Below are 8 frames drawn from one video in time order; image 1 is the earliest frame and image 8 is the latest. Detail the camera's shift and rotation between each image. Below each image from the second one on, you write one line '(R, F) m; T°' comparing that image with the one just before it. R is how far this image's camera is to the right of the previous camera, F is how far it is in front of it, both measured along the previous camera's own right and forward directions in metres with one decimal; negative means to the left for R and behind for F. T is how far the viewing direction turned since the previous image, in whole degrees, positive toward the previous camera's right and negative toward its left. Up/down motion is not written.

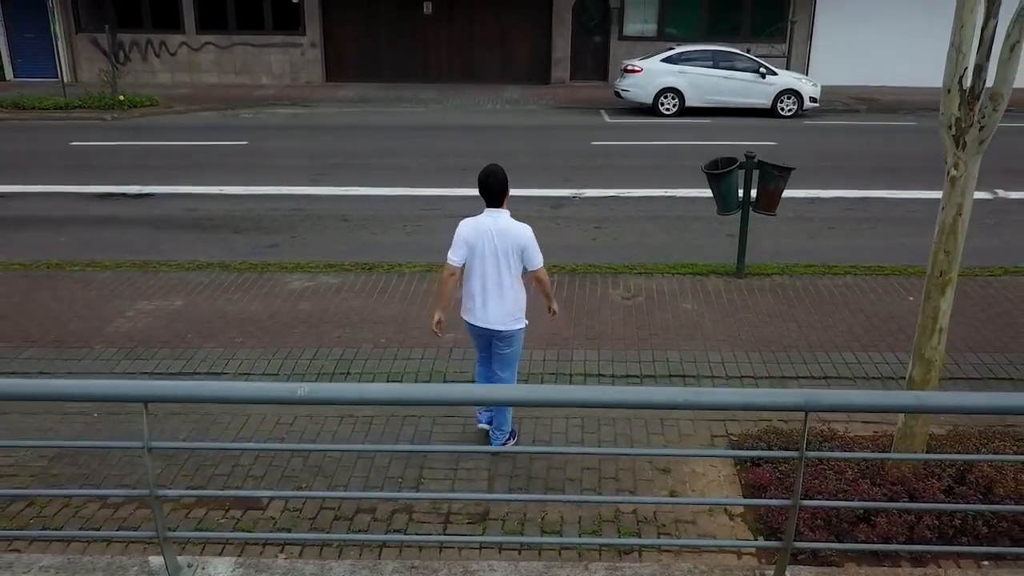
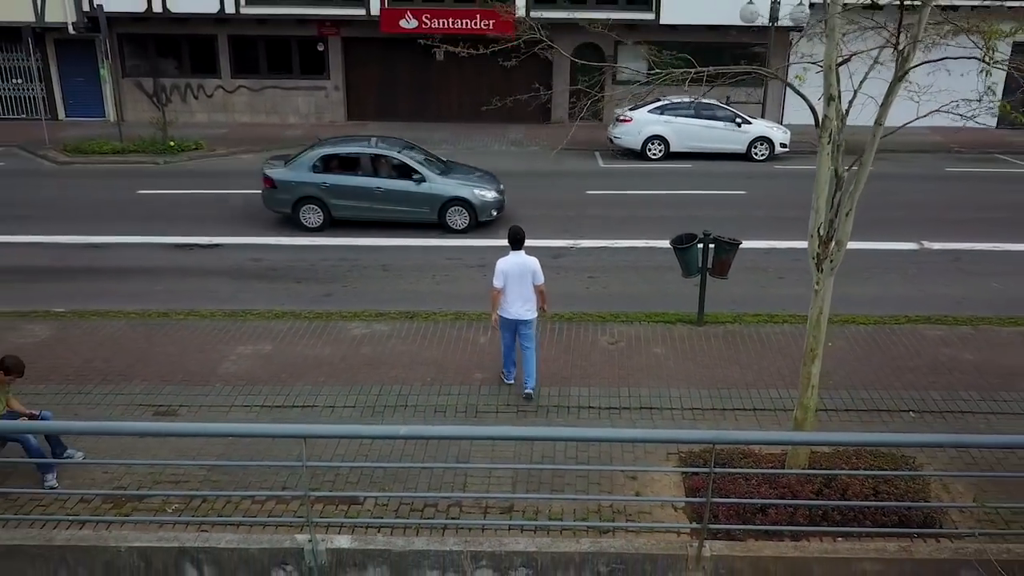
(-0.1, -1.9) m; 0°
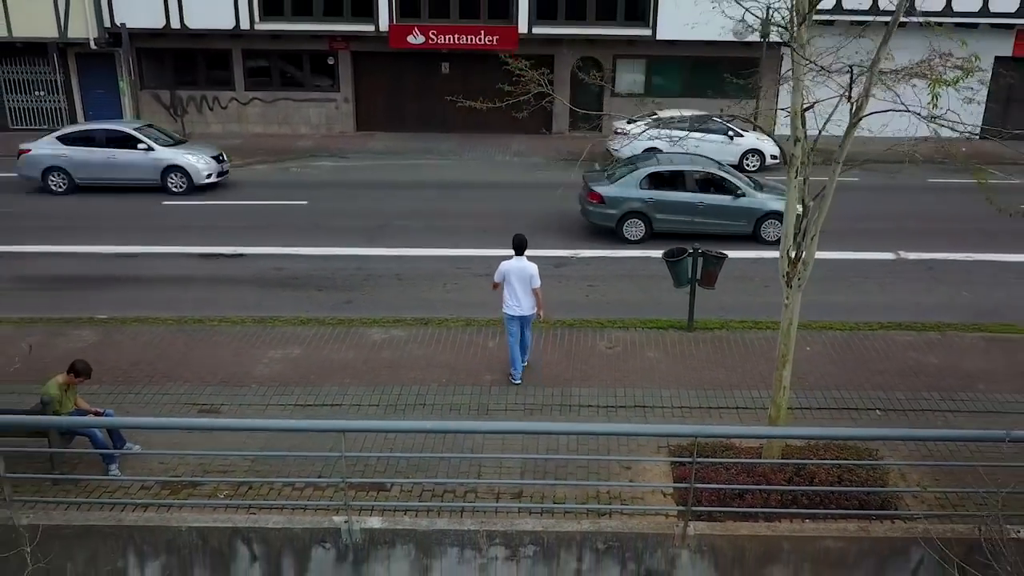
(-0.1, -0.8) m; 0°
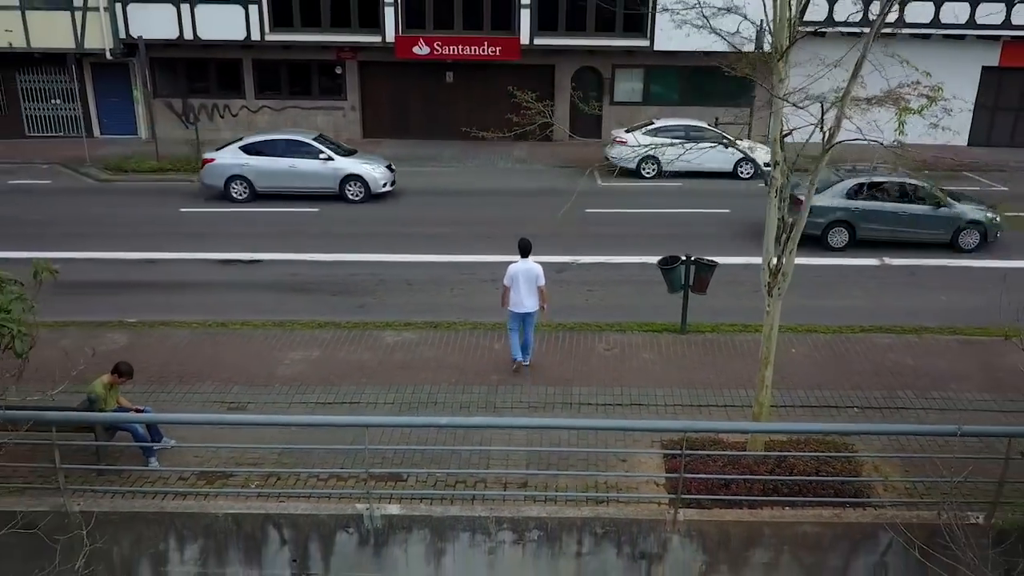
(-0.1, -0.6) m; 0°
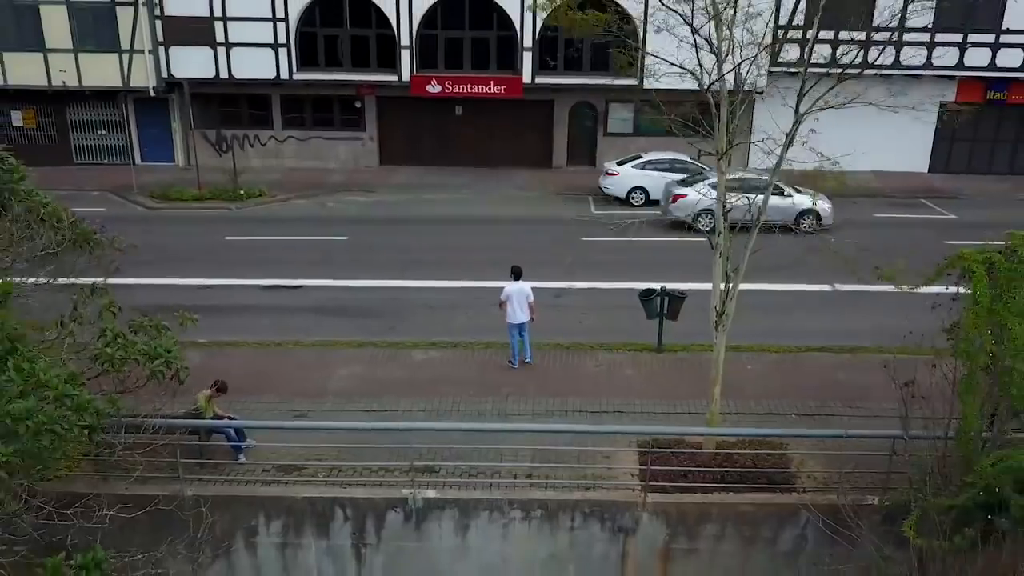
(-0.1, -2.1) m; 0°
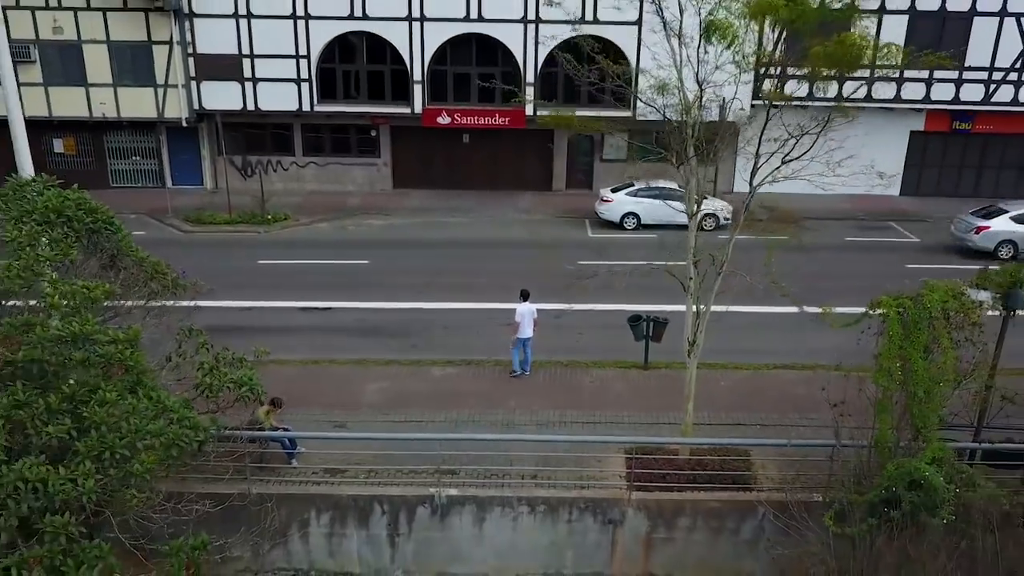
(-0.1, -1.9) m; 0°
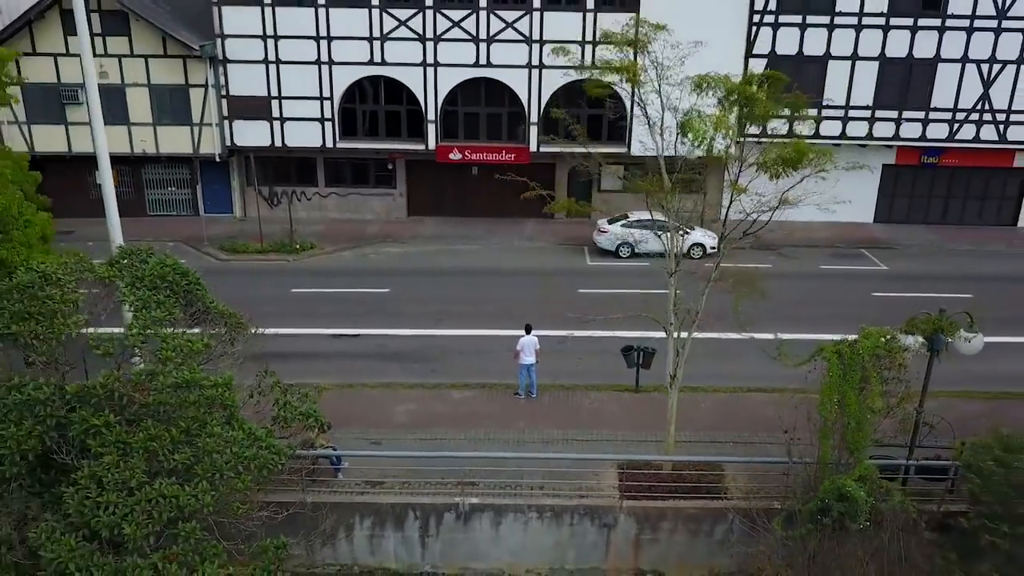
(-0.2, -2.2) m; 0°
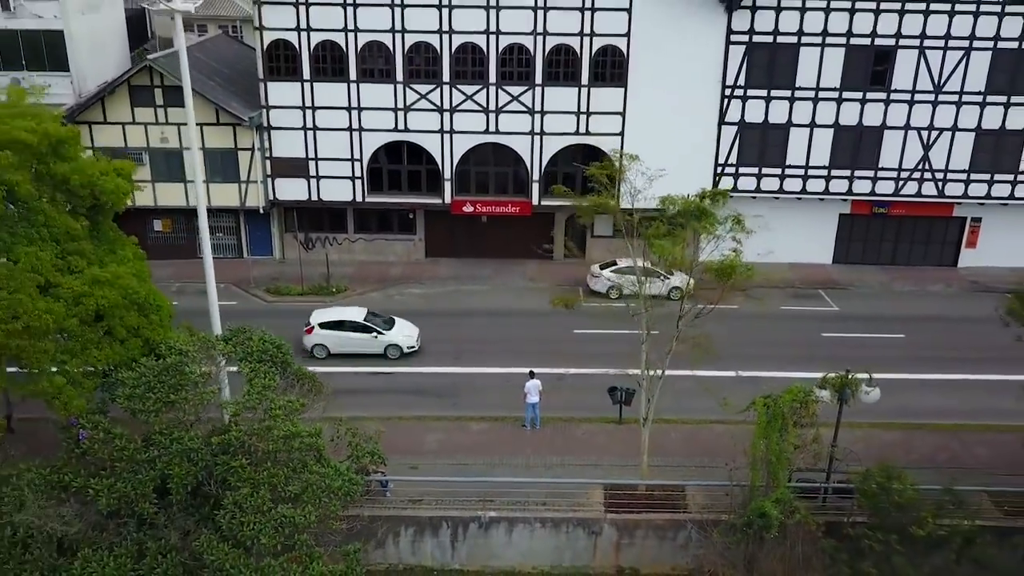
(-0.2, -3.9) m; 0°
